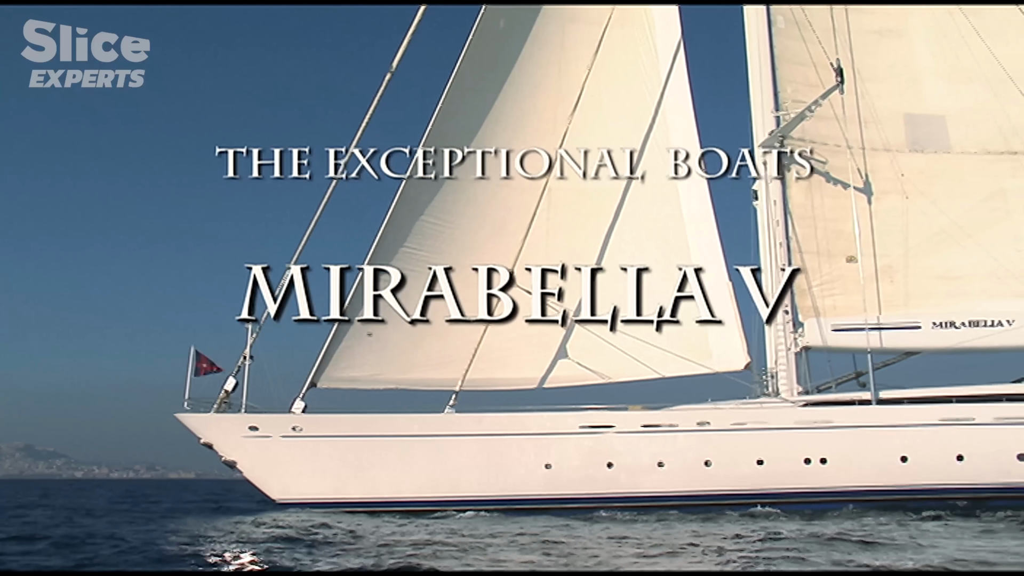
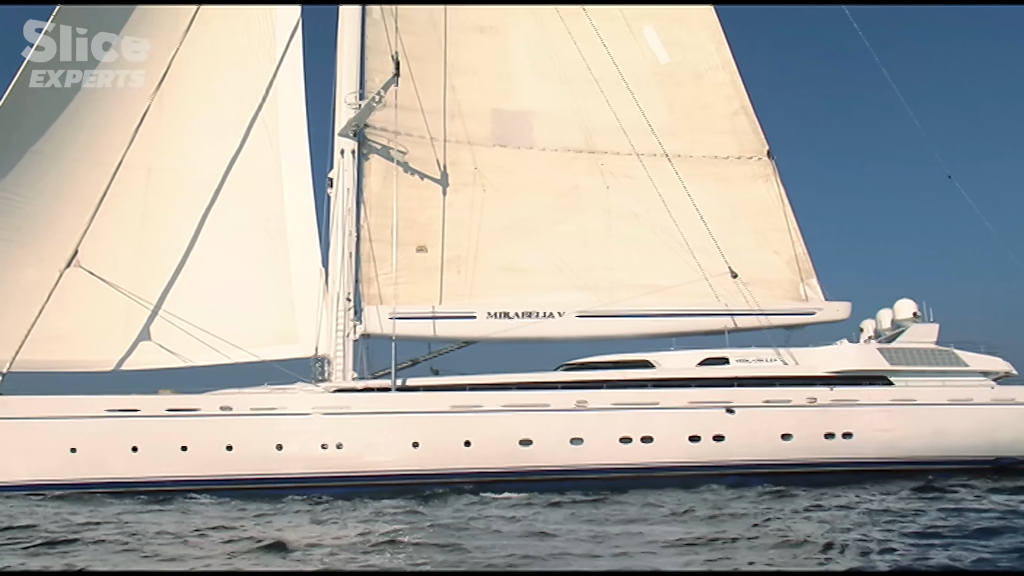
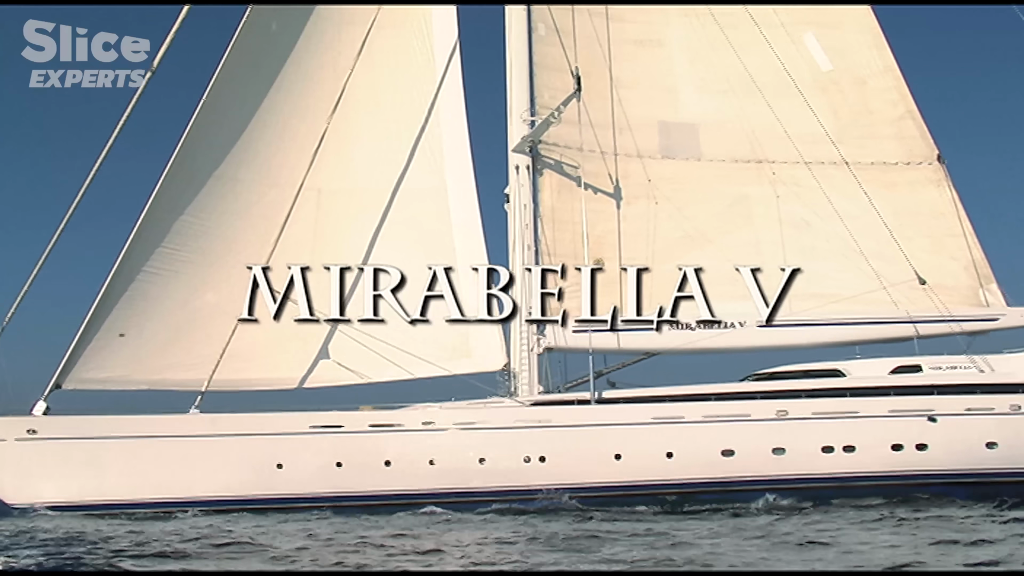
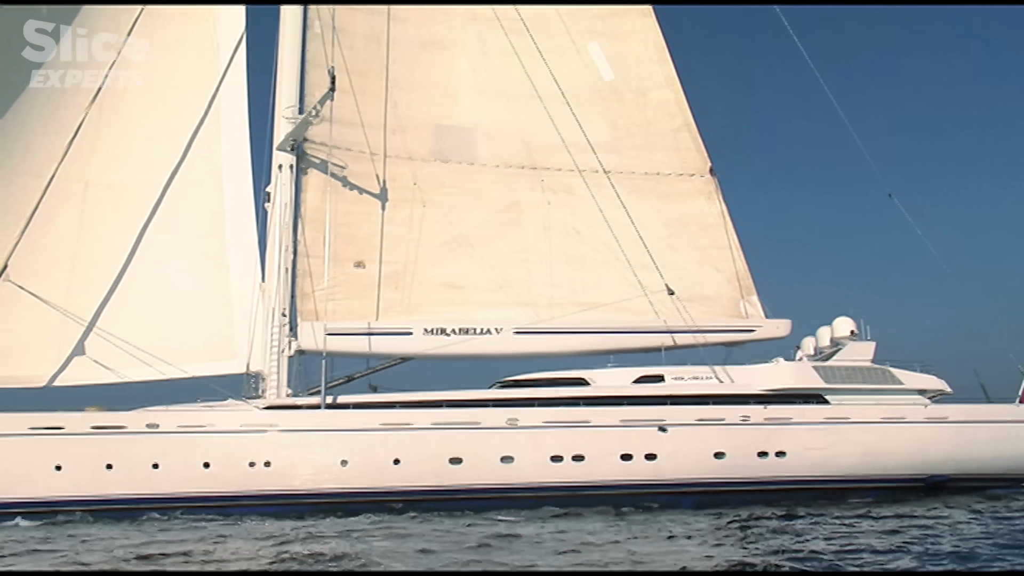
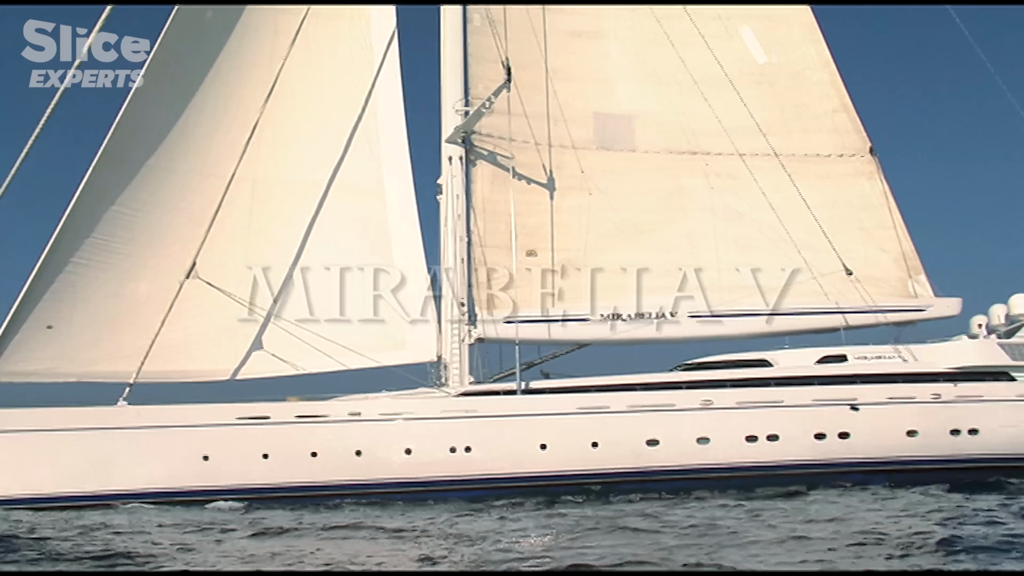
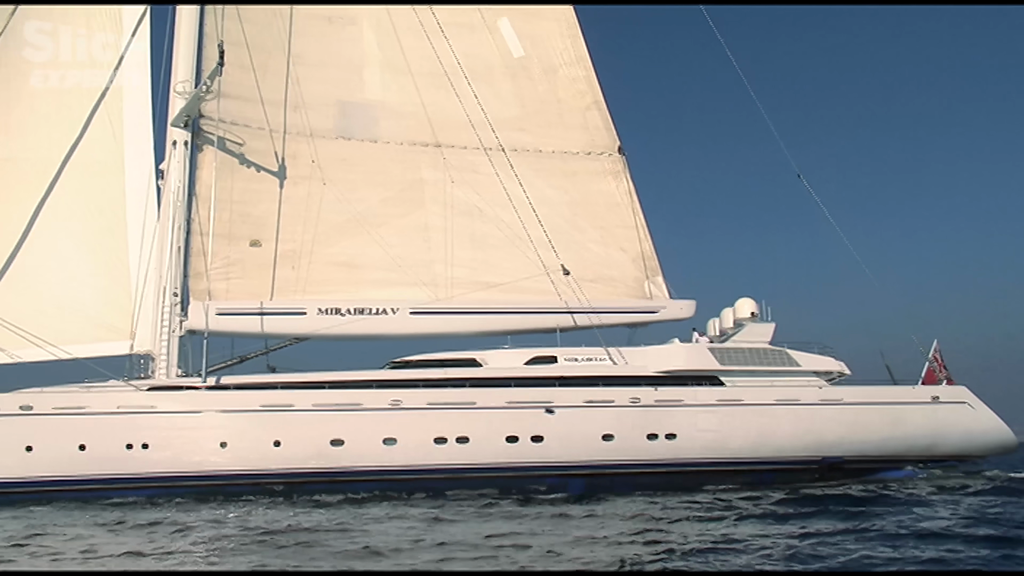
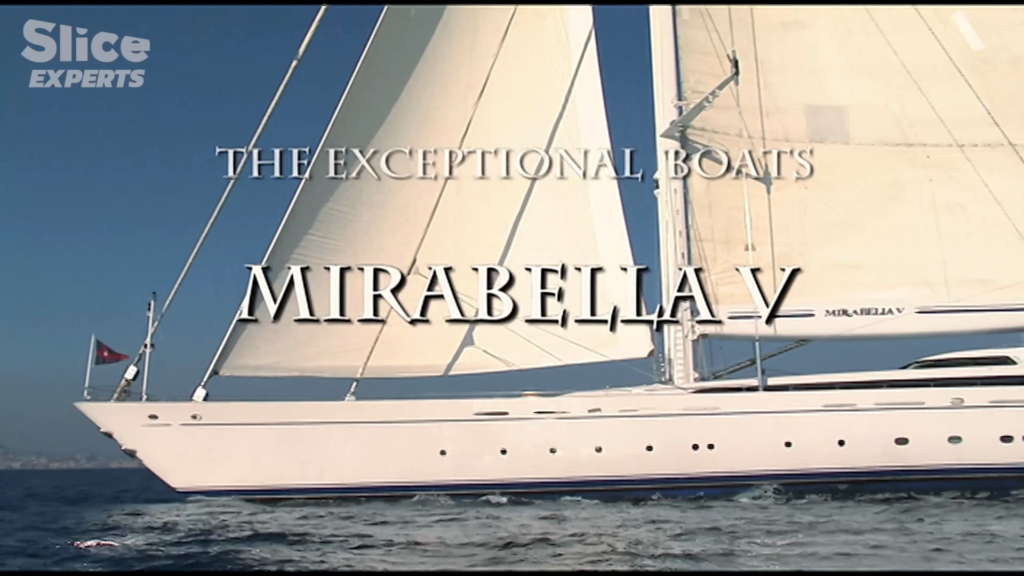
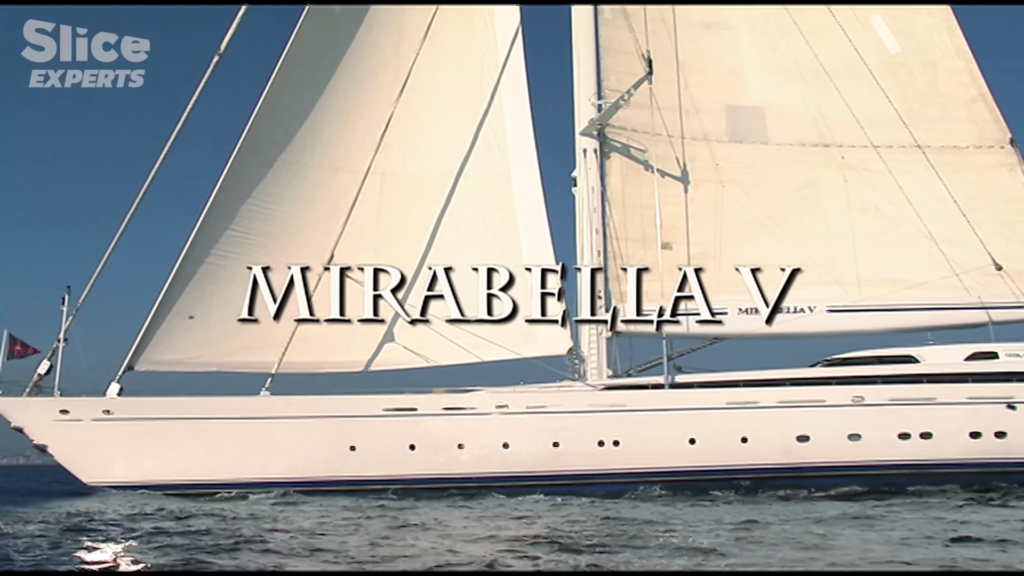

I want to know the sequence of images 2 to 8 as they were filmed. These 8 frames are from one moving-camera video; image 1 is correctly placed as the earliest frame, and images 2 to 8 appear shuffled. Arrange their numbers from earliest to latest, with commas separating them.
7, 8, 3, 5, 2, 4, 6
